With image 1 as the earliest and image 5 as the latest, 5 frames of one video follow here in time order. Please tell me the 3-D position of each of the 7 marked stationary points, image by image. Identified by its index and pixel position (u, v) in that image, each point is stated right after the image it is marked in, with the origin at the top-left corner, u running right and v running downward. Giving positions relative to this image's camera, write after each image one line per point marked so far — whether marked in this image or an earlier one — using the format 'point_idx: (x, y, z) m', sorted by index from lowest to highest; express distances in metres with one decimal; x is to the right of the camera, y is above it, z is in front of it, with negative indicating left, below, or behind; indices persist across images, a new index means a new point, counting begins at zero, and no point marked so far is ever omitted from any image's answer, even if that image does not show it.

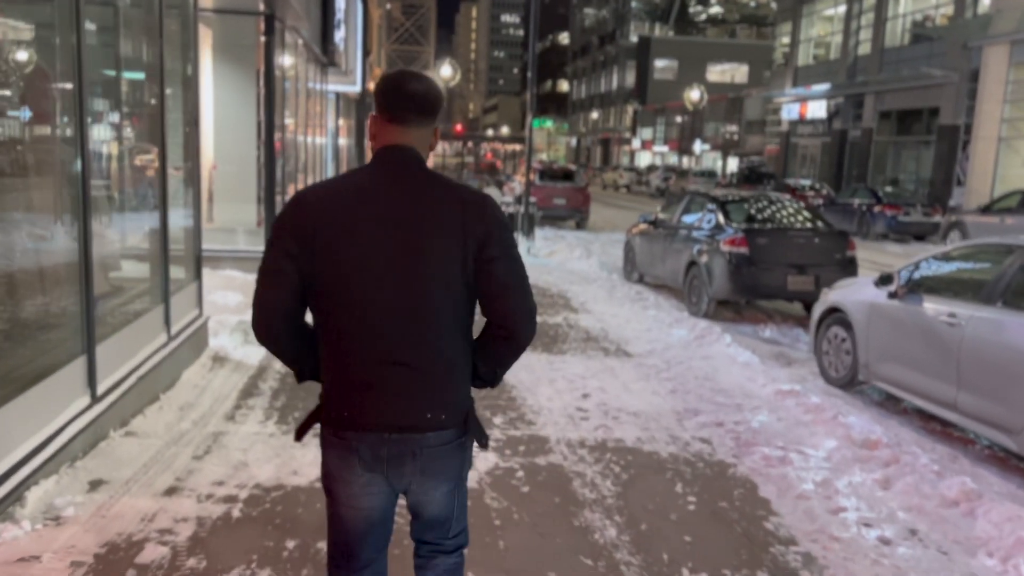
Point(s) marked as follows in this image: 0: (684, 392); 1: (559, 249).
0: (+1.6, -1.0, +7.6) m
1: (+1.0, +0.8, +18.0) m
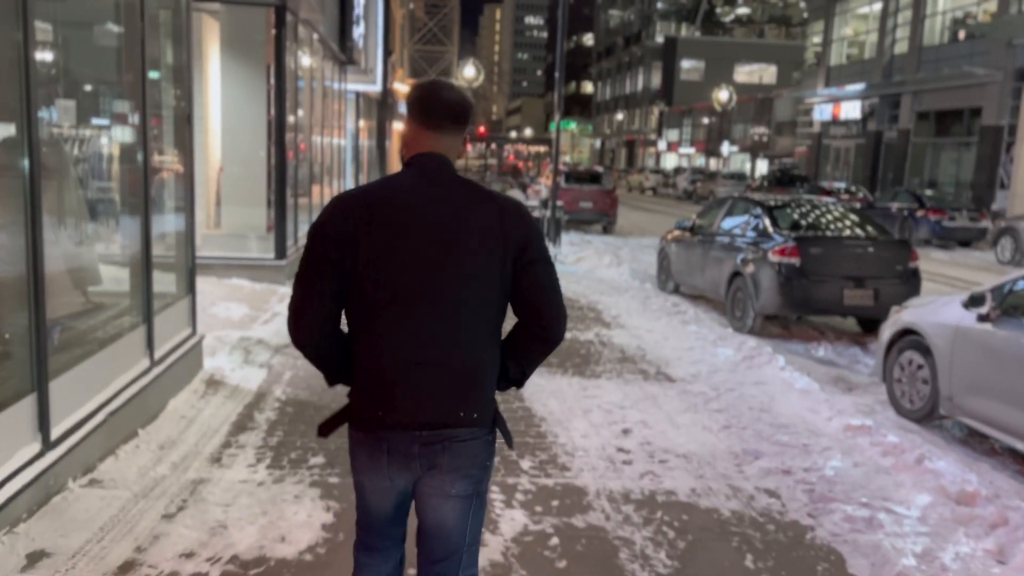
0: (+1.8, -1.1, +6.6) m
1: (+1.5, +0.7, +17.1) m
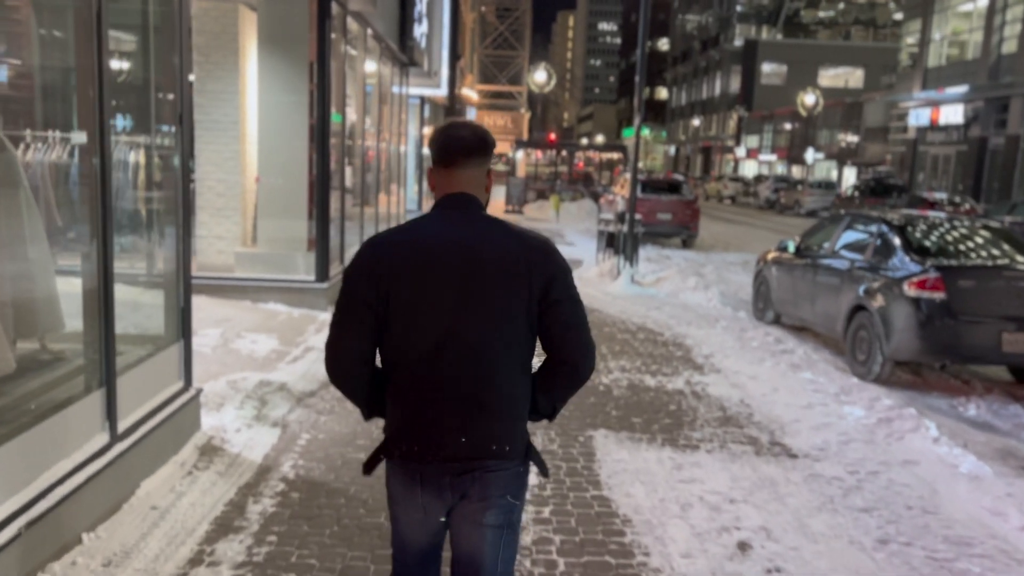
0: (+2.2, -1.5, +4.8) m
1: (+2.9, +0.2, +15.2) m
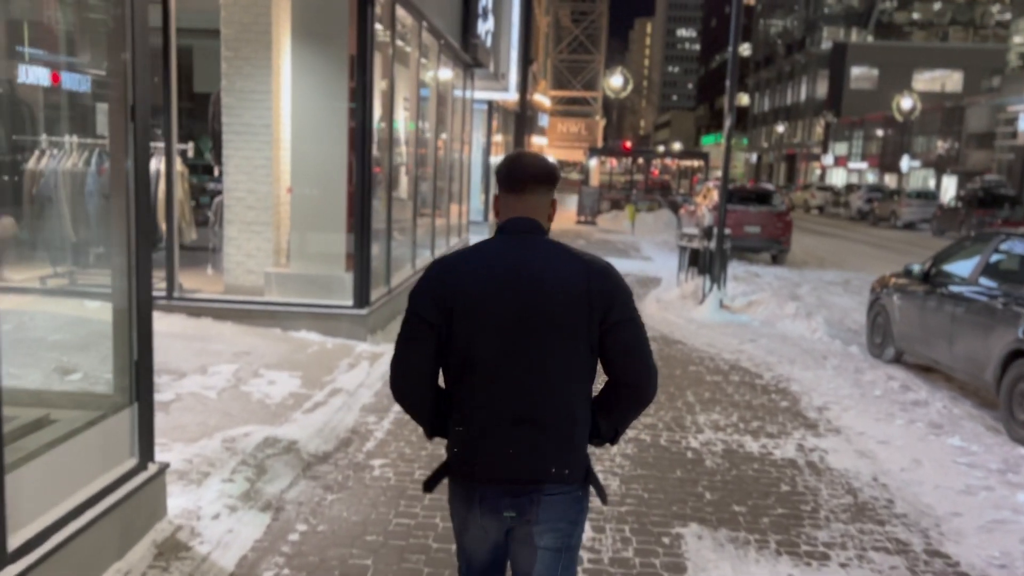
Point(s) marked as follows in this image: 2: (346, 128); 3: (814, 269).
0: (+2.4, -1.7, +3.0) m
1: (+4.0, -0.2, +13.4) m
2: (-1.8, +1.7, +9.0) m
3: (+7.2, +0.4, +19.9) m
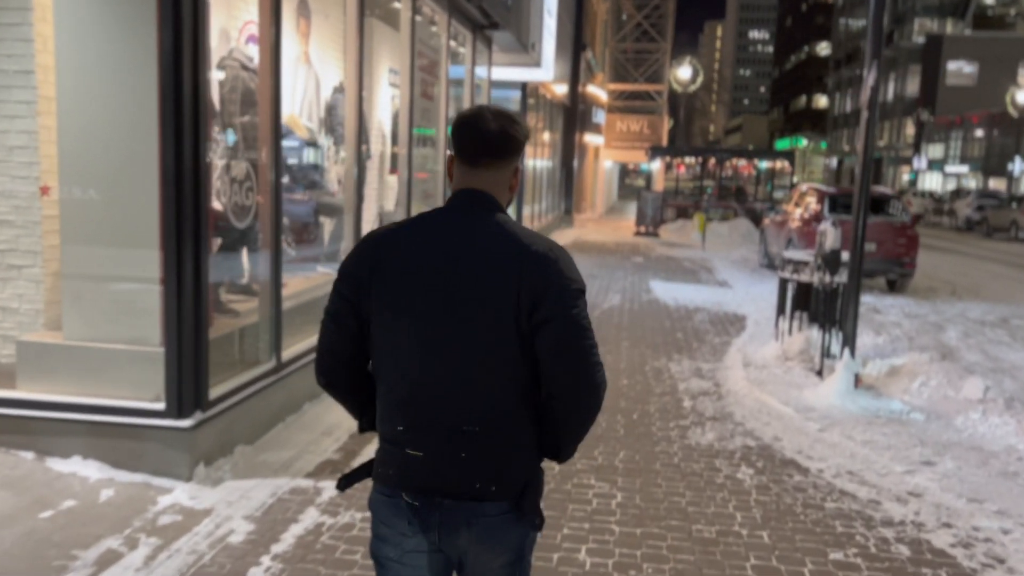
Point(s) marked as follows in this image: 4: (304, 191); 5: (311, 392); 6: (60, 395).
0: (+1.7, -2.2, -1.7) m
1: (+4.1, -0.8, +8.5) m
2: (-2.0, +1.2, +4.7) m
3: (+7.8, -0.2, +14.8) m
4: (-2.0, +0.9, +8.1) m
5: (-1.6, -0.8, +6.5) m
6: (-2.8, -0.6, +5.0) m
